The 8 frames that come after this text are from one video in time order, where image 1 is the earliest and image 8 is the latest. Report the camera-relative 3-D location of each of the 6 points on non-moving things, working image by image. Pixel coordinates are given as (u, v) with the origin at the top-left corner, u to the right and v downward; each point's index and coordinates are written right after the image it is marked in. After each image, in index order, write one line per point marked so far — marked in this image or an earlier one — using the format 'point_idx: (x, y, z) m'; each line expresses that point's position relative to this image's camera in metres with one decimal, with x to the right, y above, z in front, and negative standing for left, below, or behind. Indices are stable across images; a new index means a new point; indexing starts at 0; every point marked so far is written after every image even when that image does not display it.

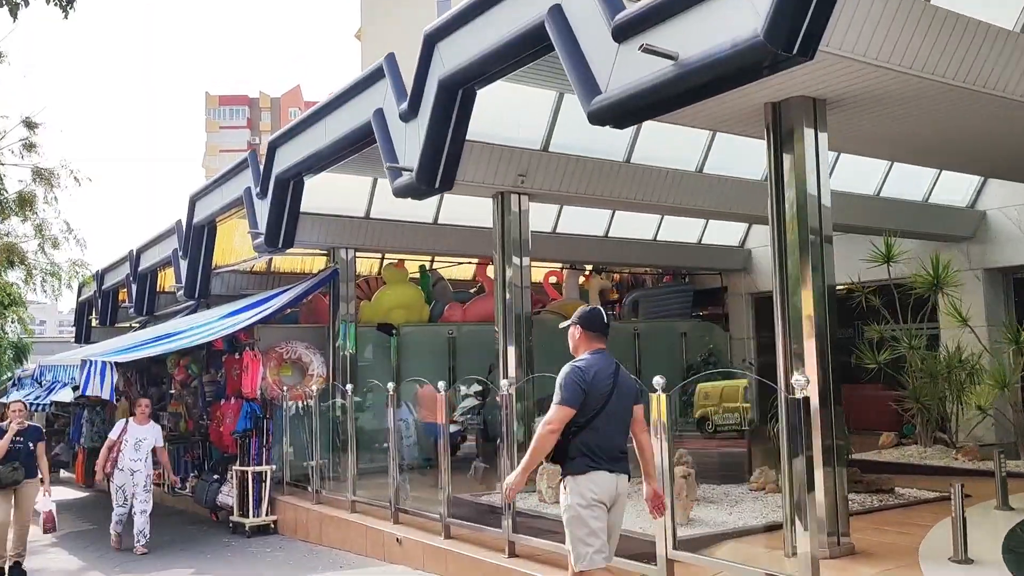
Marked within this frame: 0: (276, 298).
0: (-3.2, -0.1, +11.1) m
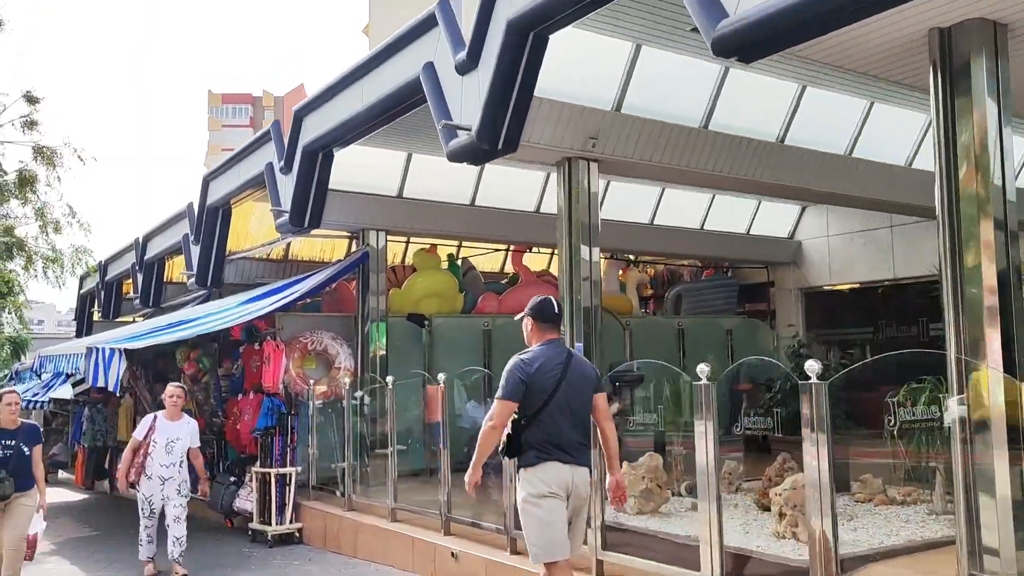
0: (-2.7, +0.1, +10.2) m
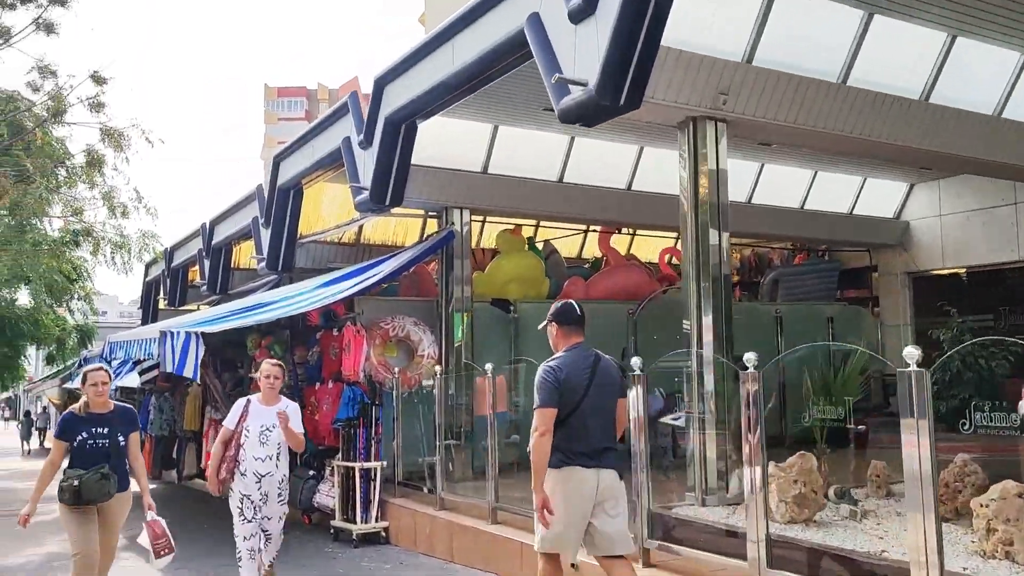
0: (-1.6, +0.3, +9.6) m
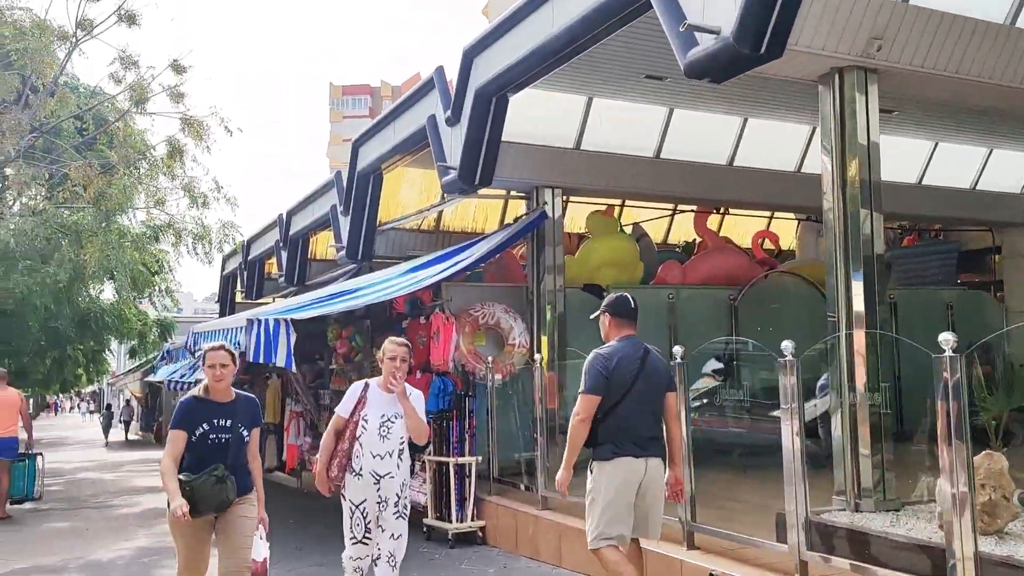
0: (-0.5, +0.4, +9.0) m
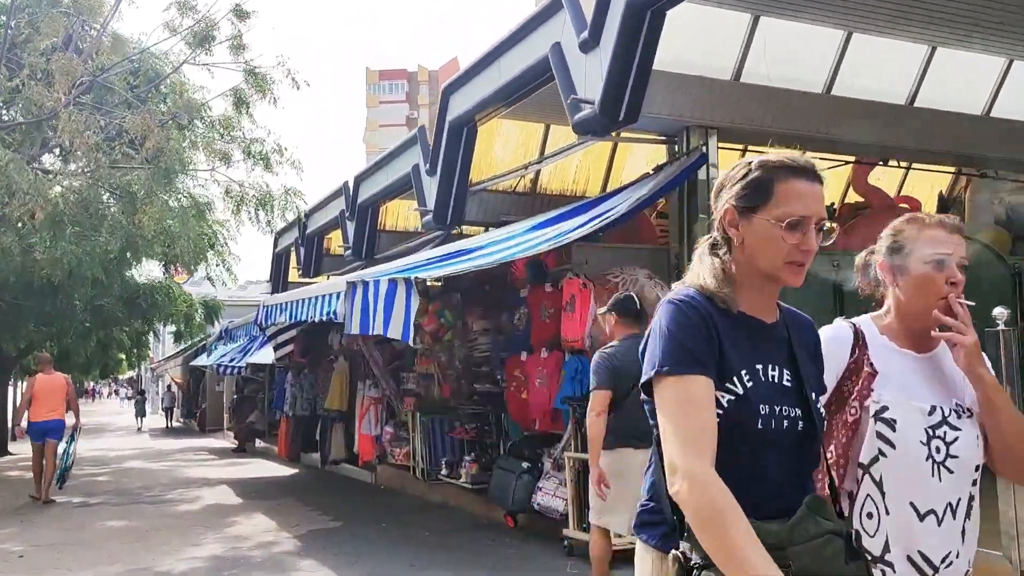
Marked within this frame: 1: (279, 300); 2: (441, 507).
0: (+0.8, +0.8, +7.5) m
1: (-2.6, -0.1, +9.1) m
2: (-0.9, -2.6, +9.7) m
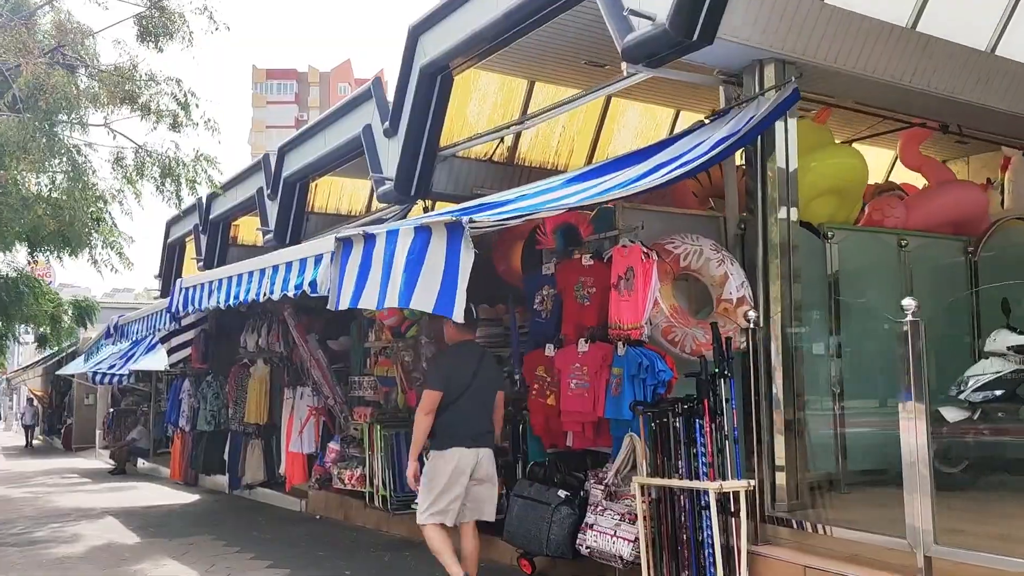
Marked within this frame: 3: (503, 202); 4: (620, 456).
0: (+1.0, +1.0, +5.8) m
1: (-2.6, +0.1, +6.9) m
2: (-1.0, -2.4, +7.7) m
3: (-0.1, +0.5, +5.1) m
4: (+0.7, -1.1, +5.2) m
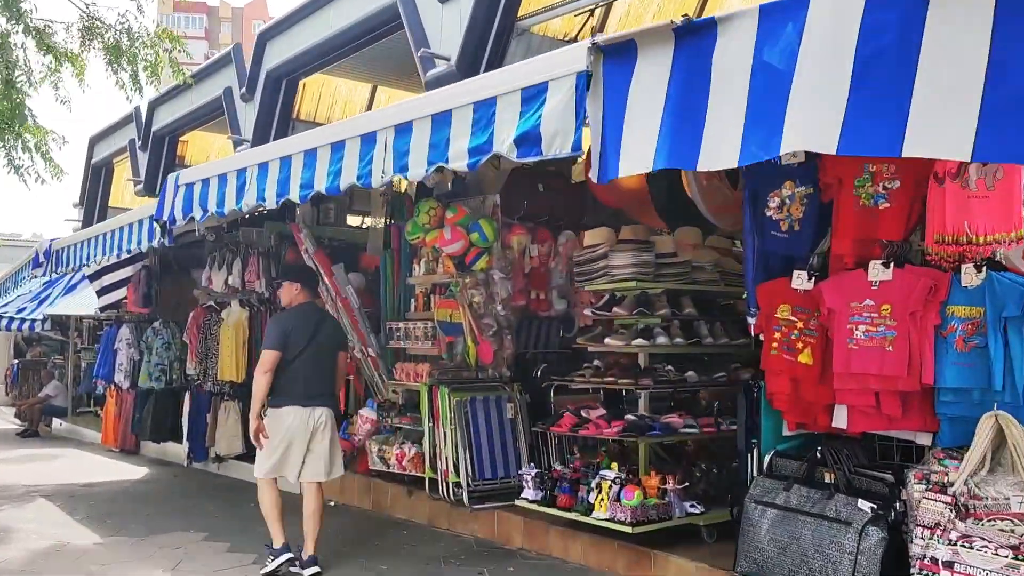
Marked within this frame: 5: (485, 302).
0: (+2.2, +1.4, +3.8) m
1: (-1.6, +0.7, +4.5) m
2: (-0.1, -1.8, +5.6) m
3: (+1.1, +0.9, +3.0) m
4: (+1.8, -0.6, +3.2) m
5: (-0.2, -0.1, +6.4) m
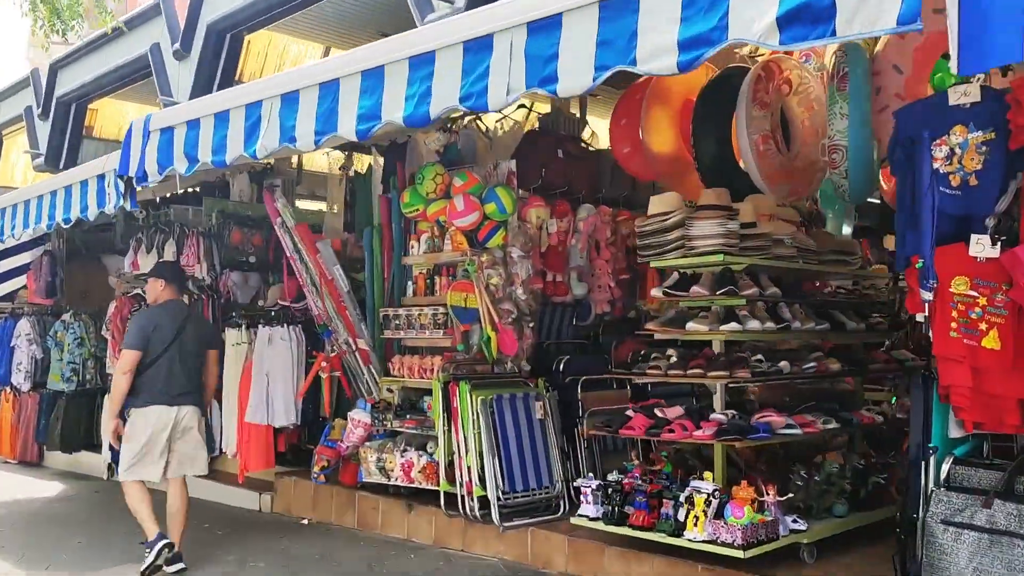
0: (+2.6, +1.6, +3.1) m
1: (-1.2, +0.8, +3.4) m
2: (+0.1, -1.7, +4.7) m
3: (+1.6, +1.0, +2.2) m
4: (+2.4, -0.5, +2.6) m
5: (-0.1, 0.0, +5.4) m
